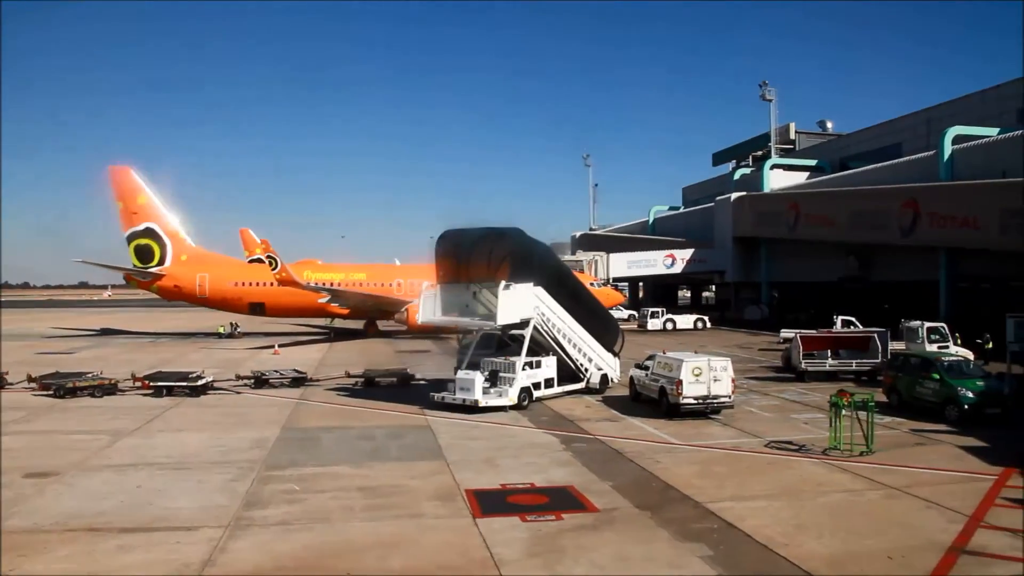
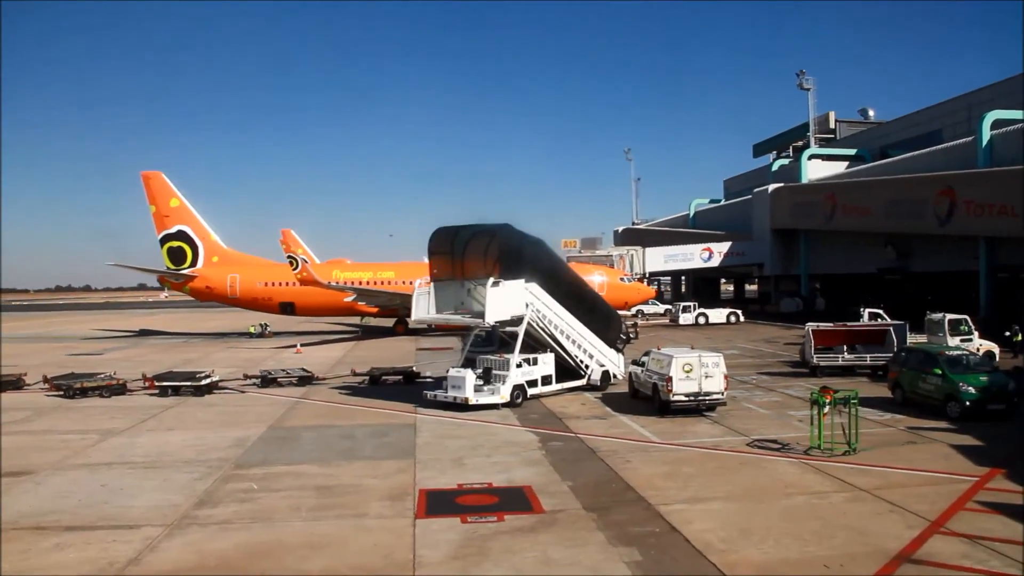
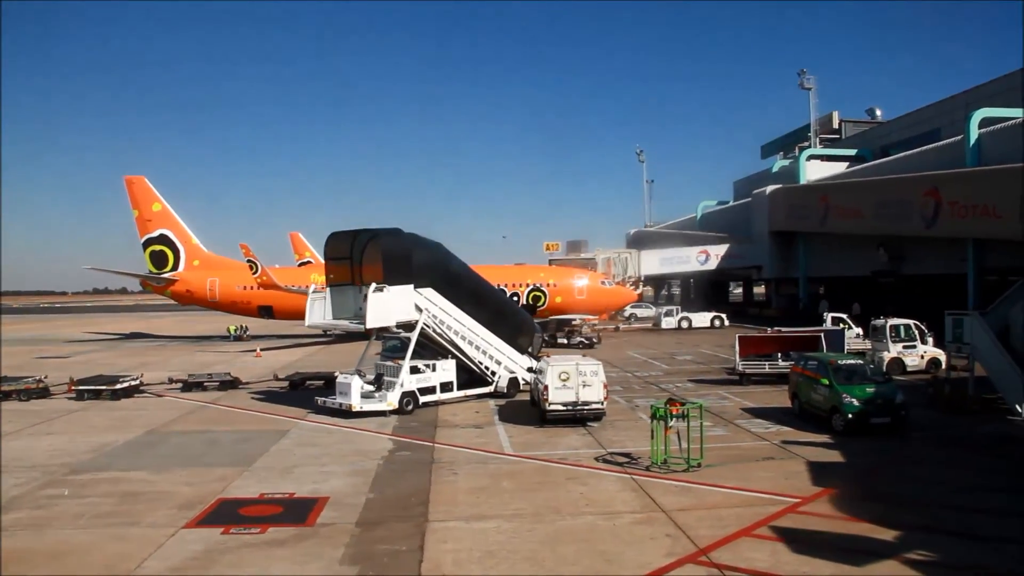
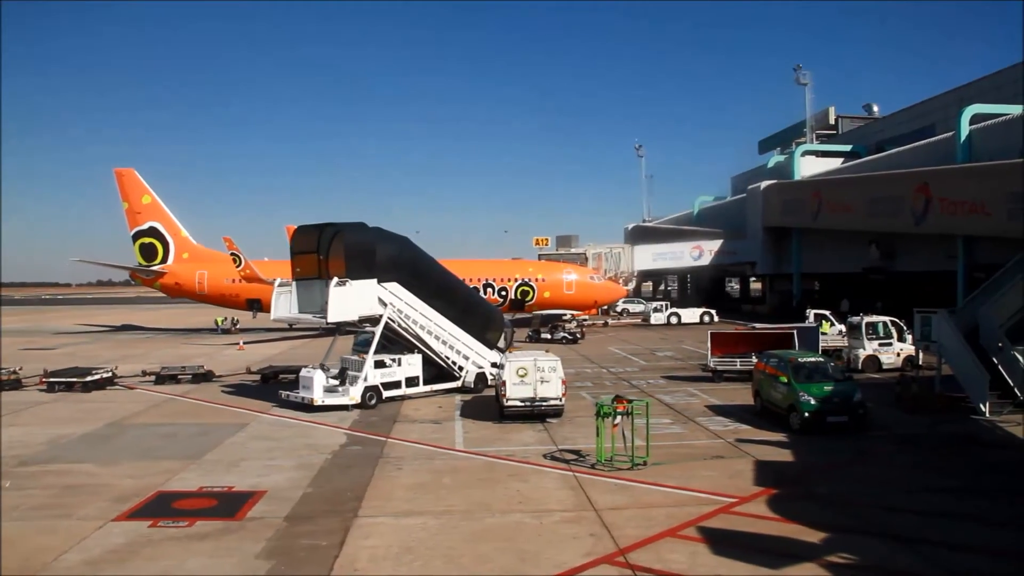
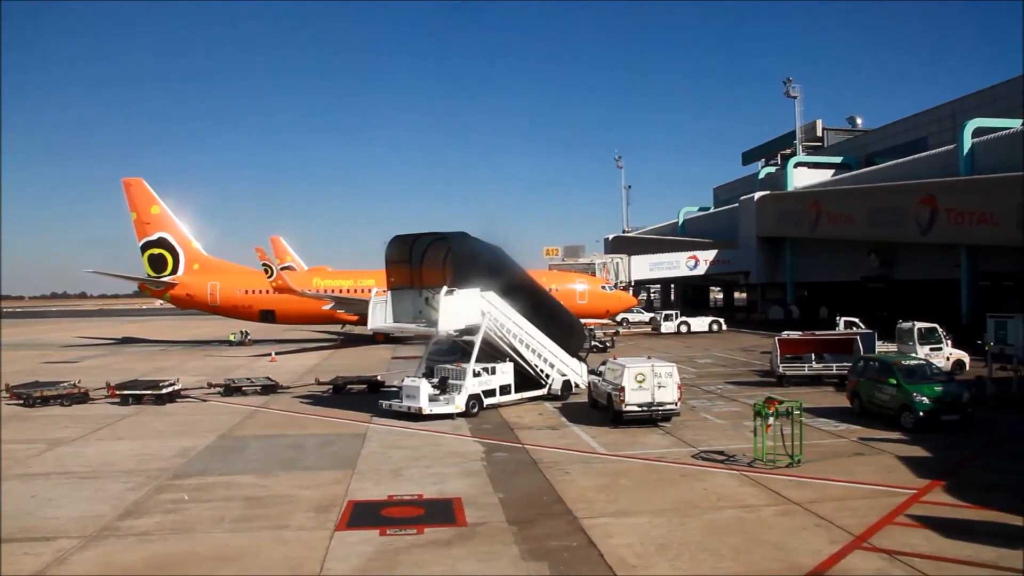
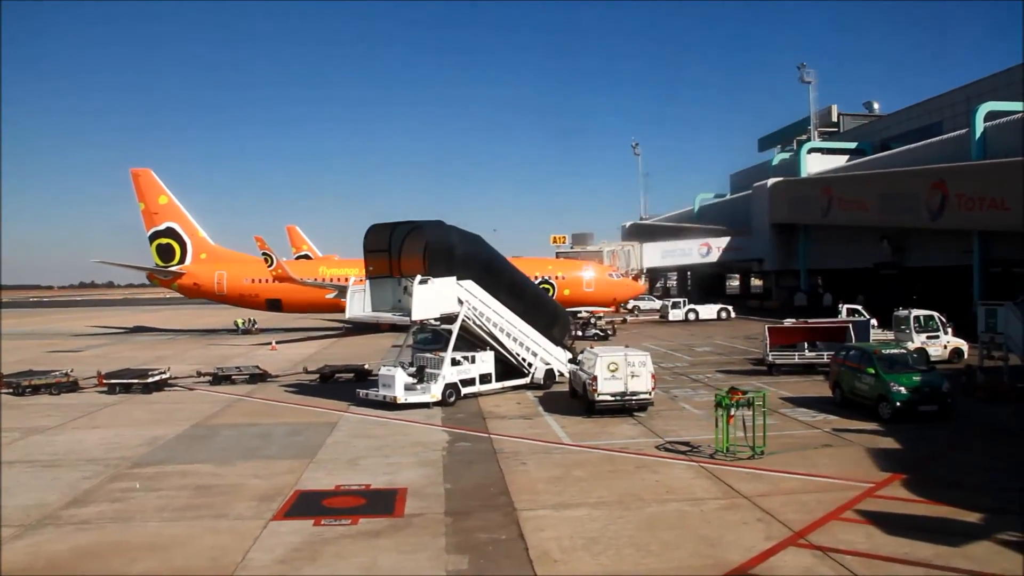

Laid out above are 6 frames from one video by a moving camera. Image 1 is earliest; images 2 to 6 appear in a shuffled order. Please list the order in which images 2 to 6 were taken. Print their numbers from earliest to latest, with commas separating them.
2, 5, 6, 3, 4
